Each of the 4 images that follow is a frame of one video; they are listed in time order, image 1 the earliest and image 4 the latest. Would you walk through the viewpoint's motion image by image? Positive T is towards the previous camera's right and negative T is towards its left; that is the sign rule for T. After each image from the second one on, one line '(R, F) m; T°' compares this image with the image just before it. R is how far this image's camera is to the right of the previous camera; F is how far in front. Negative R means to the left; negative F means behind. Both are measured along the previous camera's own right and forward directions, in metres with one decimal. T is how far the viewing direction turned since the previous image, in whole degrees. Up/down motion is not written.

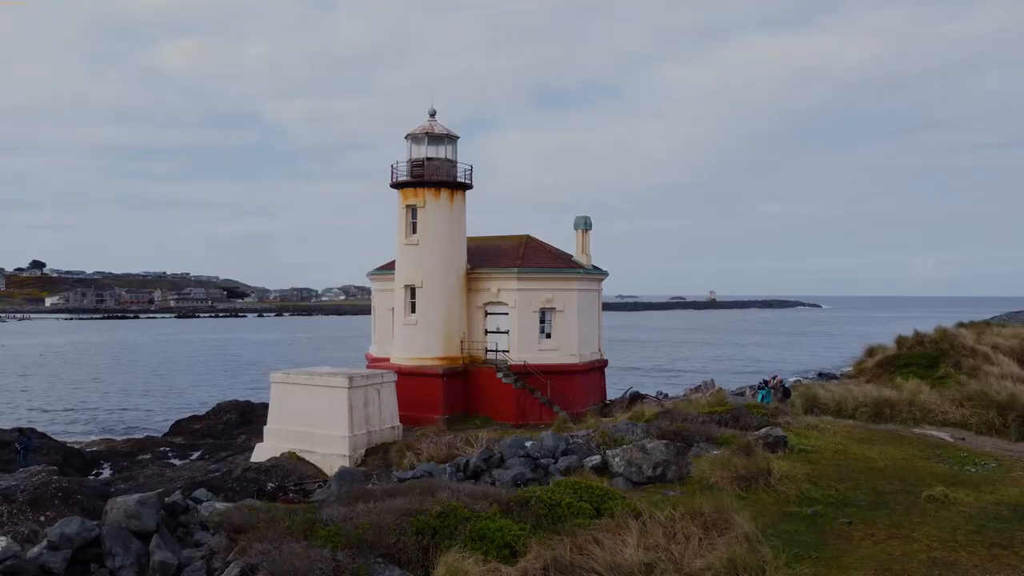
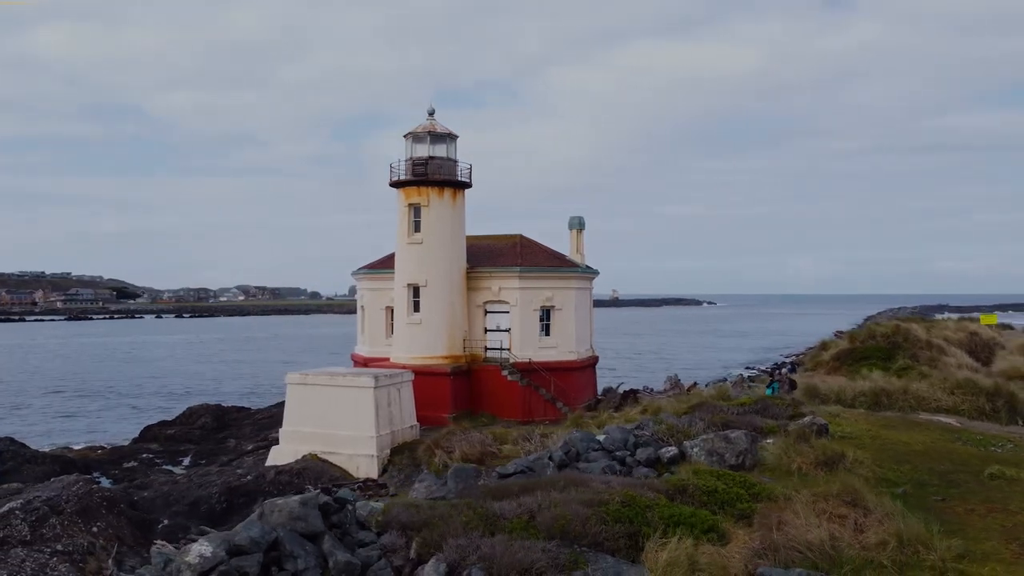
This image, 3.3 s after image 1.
(-2.6, -0.1) m; +7°
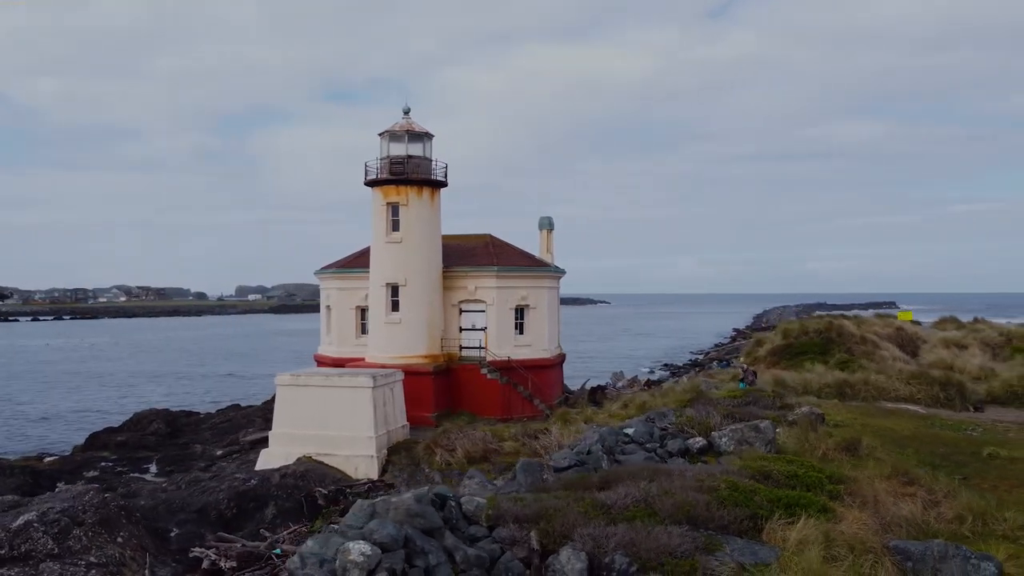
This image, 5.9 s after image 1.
(-2.1, -0.1) m; +7°
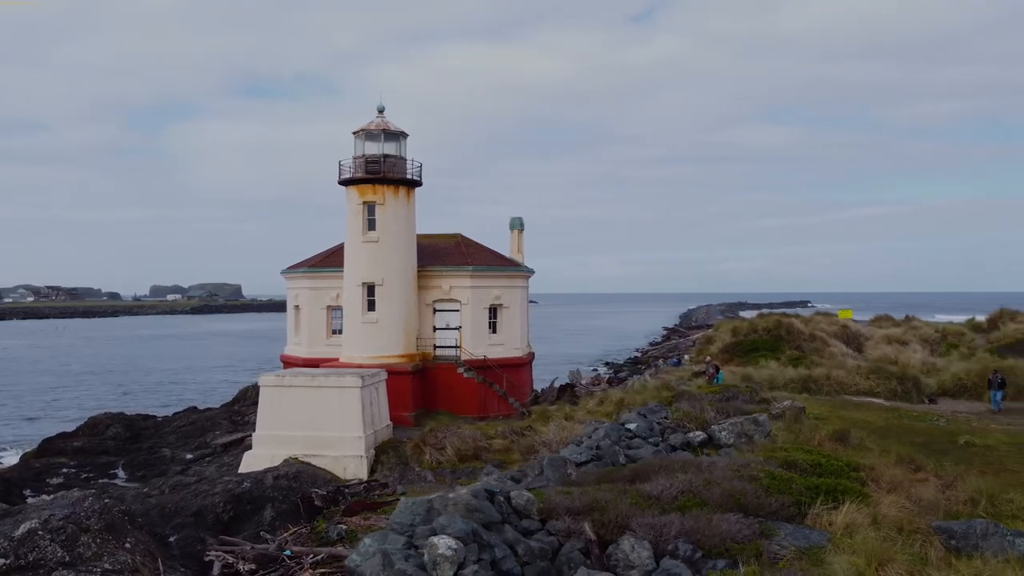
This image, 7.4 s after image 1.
(-1.3, -0.2) m; +5°
